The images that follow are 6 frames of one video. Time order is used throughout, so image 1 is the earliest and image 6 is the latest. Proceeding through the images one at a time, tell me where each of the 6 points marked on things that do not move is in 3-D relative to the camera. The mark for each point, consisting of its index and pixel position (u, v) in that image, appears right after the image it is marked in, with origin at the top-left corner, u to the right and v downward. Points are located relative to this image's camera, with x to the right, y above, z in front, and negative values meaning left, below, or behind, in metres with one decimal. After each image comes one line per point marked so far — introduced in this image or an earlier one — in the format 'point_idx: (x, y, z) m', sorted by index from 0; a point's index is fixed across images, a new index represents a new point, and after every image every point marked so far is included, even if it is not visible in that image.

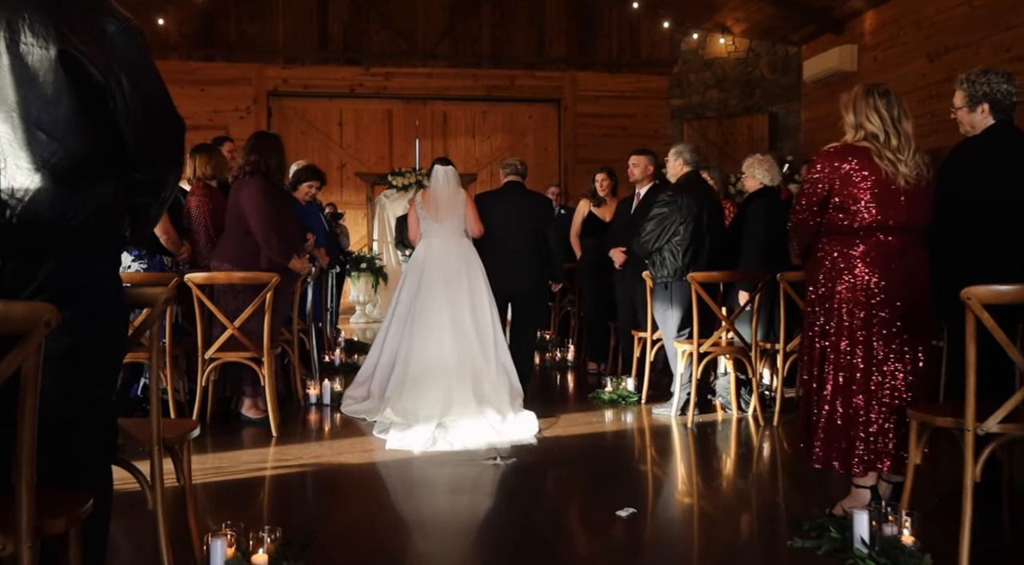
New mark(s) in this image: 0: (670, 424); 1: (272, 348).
0: (+0.9, -0.8, +5.0) m
1: (-1.3, -0.4, +4.6) m
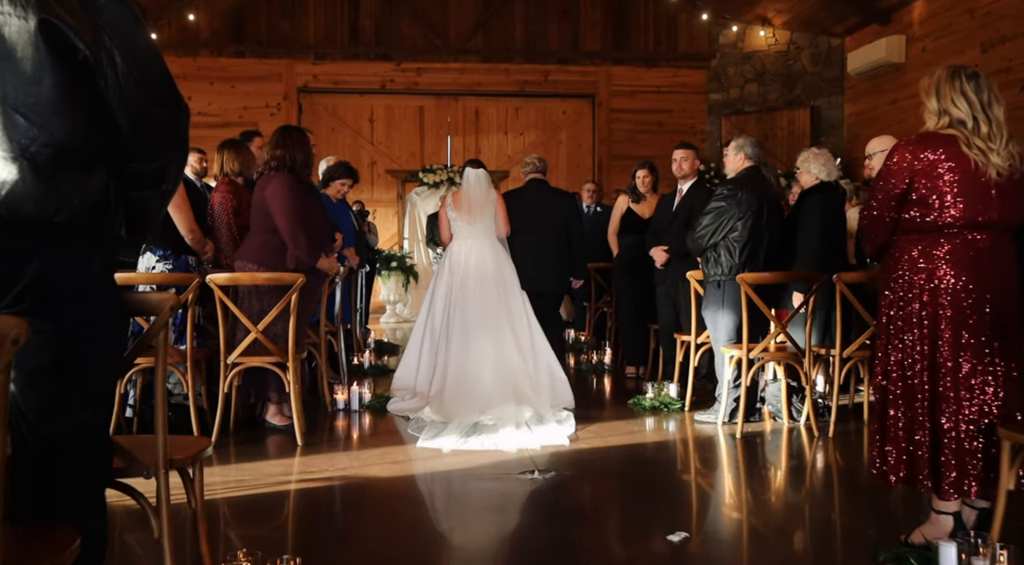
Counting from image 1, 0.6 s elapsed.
0: (+1.1, -0.9, +4.7) m
1: (-1.1, -0.4, +4.4) m
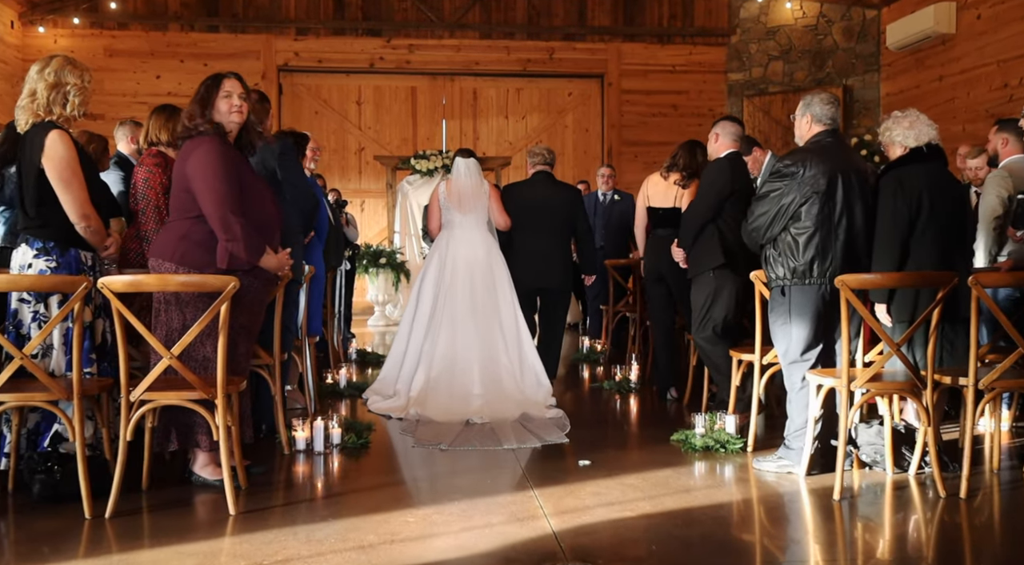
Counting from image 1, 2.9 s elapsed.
0: (+1.2, -0.9, +3.5) m
1: (-1.1, -0.4, +3.2) m
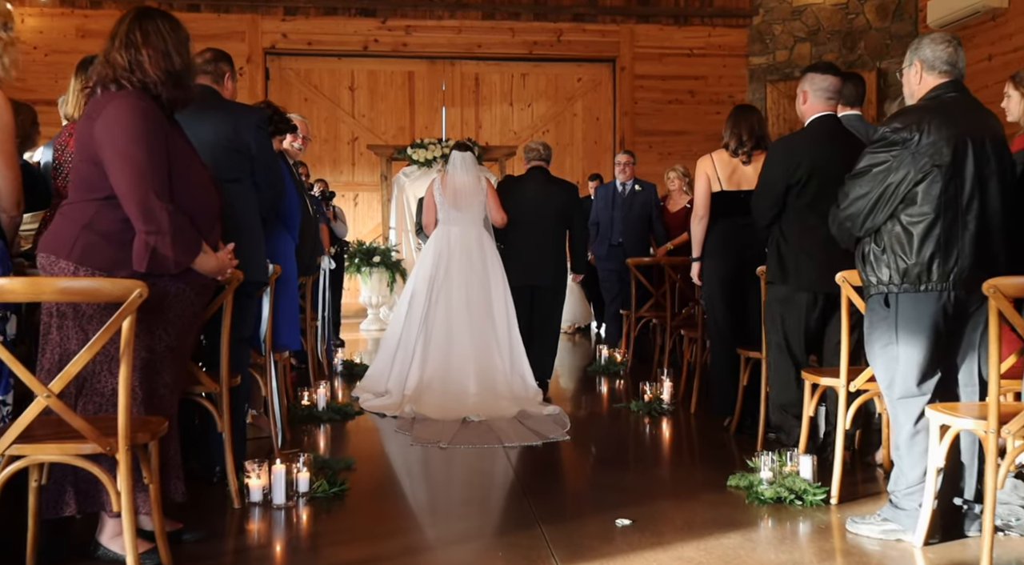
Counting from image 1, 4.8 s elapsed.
0: (+1.3, -0.9, +2.6) m
1: (-1.0, -0.4, +2.3) m
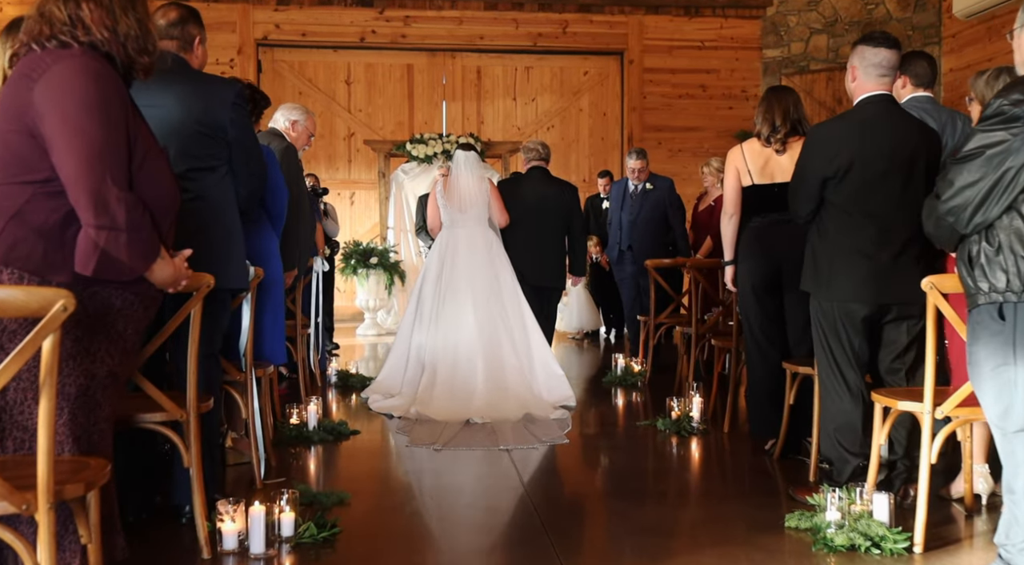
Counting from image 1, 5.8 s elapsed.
0: (+1.3, -0.9, +2.1) m
1: (-0.9, -0.4, +1.8) m
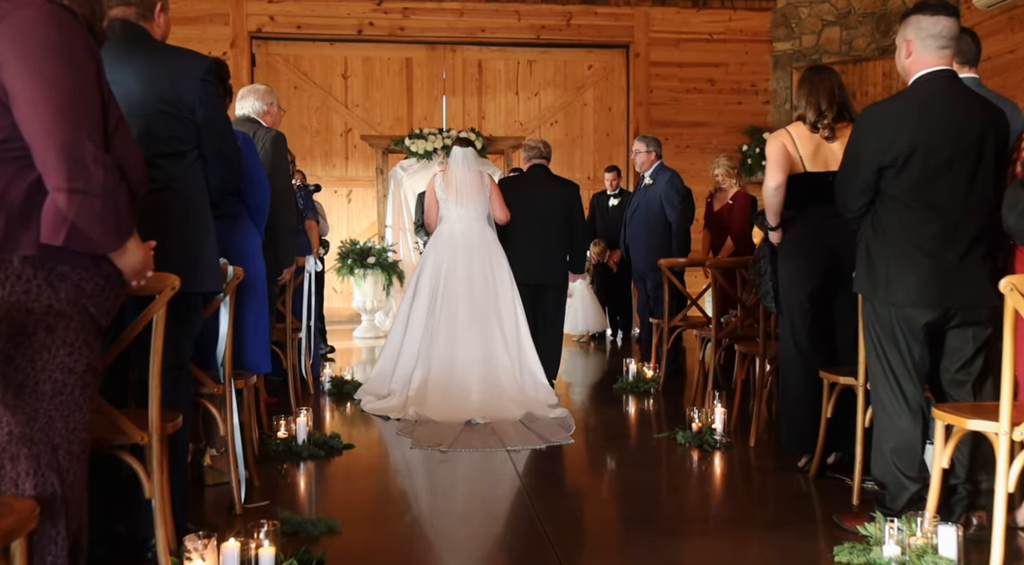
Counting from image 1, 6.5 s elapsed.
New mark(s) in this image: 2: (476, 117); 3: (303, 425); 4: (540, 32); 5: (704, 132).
0: (+1.4, -0.9, +1.8) m
1: (-0.9, -0.4, +1.4) m
2: (-0.5, +2.1, +10.9) m
3: (-1.0, -0.7, +4.0) m
4: (+0.4, +3.2, +10.7) m
5: (+2.5, +2.0, +11.0) m
